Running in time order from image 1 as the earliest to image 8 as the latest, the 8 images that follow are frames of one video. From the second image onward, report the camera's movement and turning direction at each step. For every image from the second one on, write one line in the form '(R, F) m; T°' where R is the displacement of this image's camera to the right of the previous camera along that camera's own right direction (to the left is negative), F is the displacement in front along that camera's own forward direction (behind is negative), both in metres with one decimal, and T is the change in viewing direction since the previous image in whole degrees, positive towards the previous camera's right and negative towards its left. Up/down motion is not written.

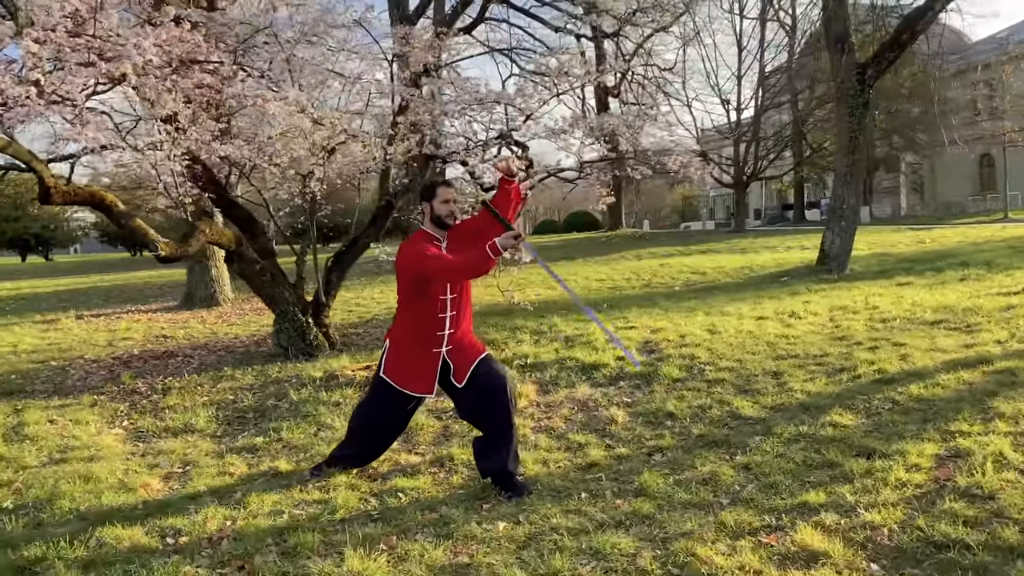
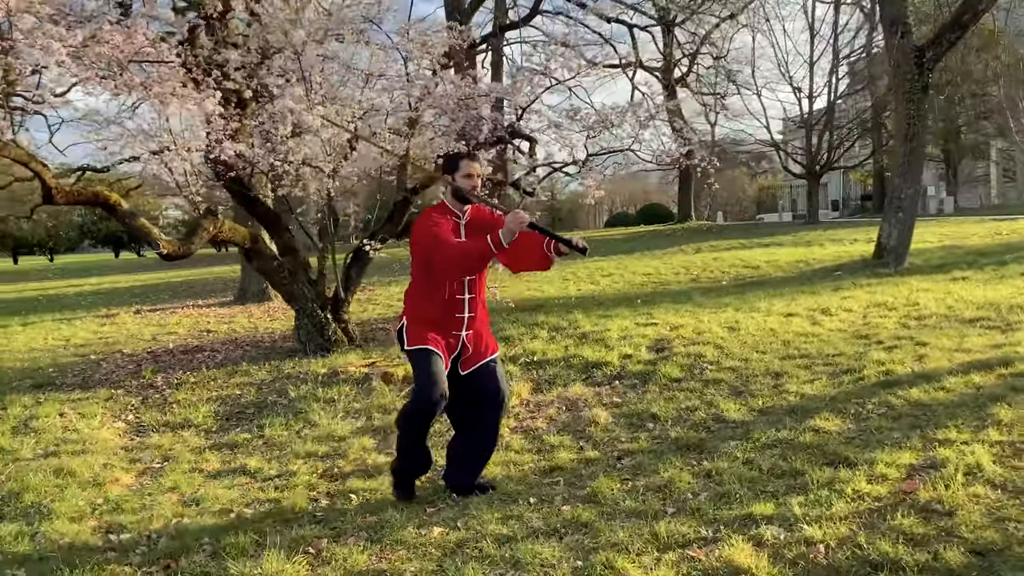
(+0.6, +0.1) m; -5°
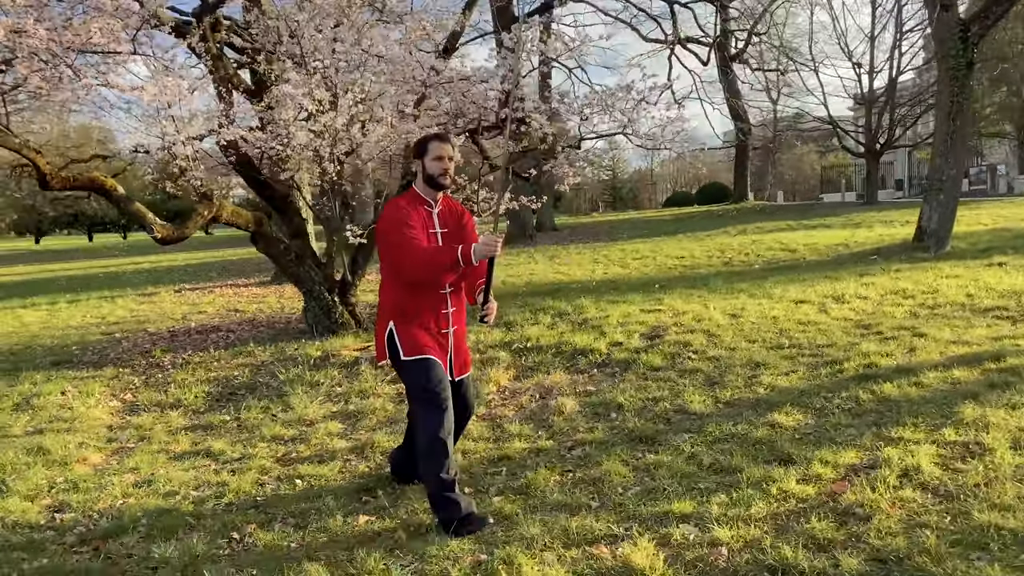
(+0.5, 0.0) m; -4°
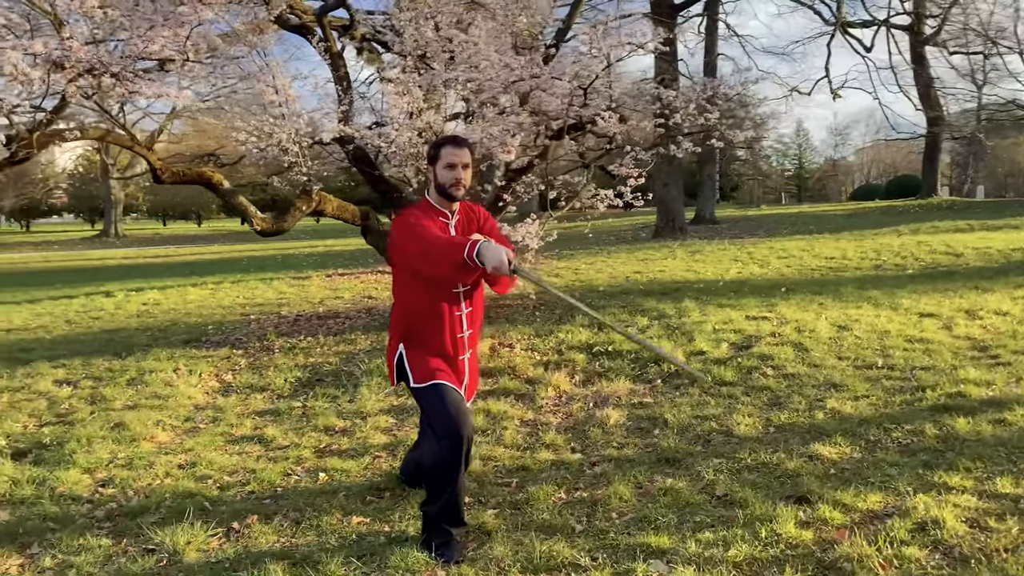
(+0.7, +0.2) m; -12°
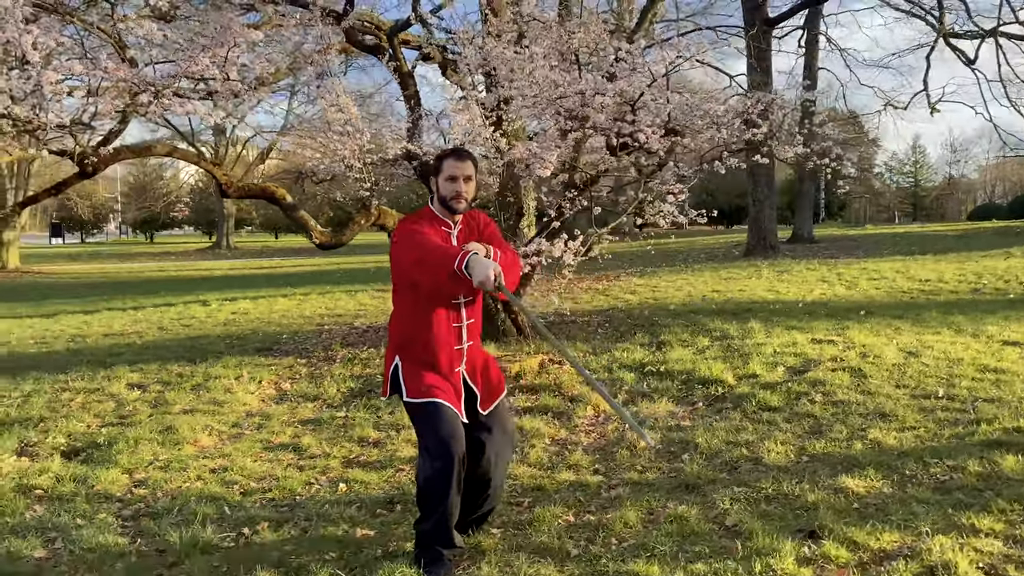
(+0.4, +0.1) m; -7°
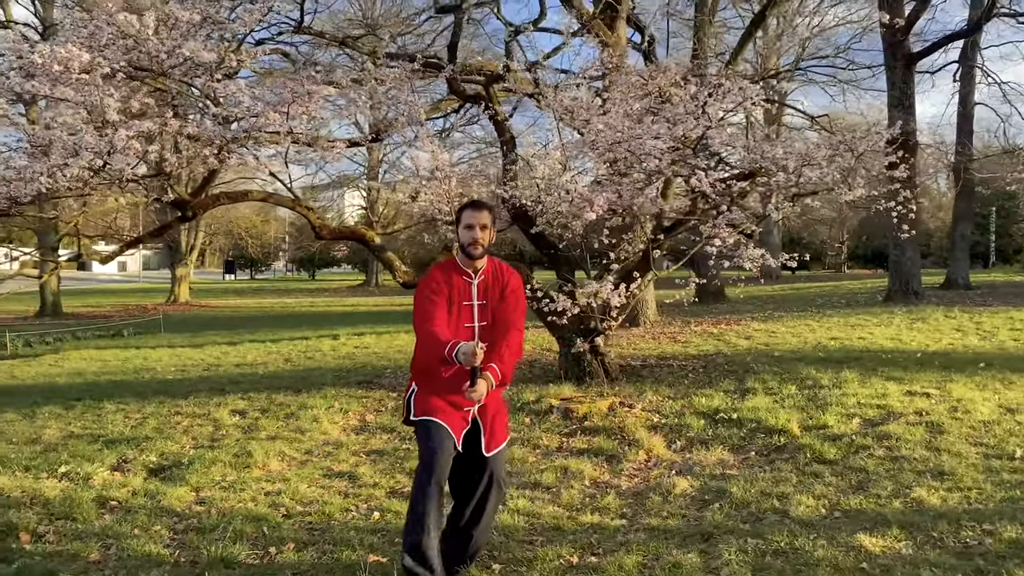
(+0.6, -0.1) m; -10°
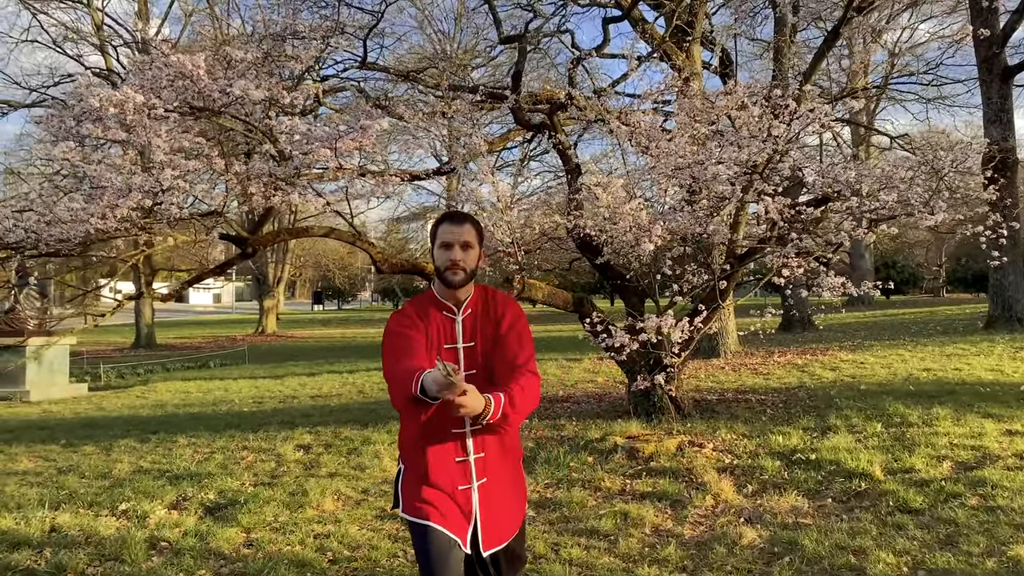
(+0.2, +0.2) m; -6°
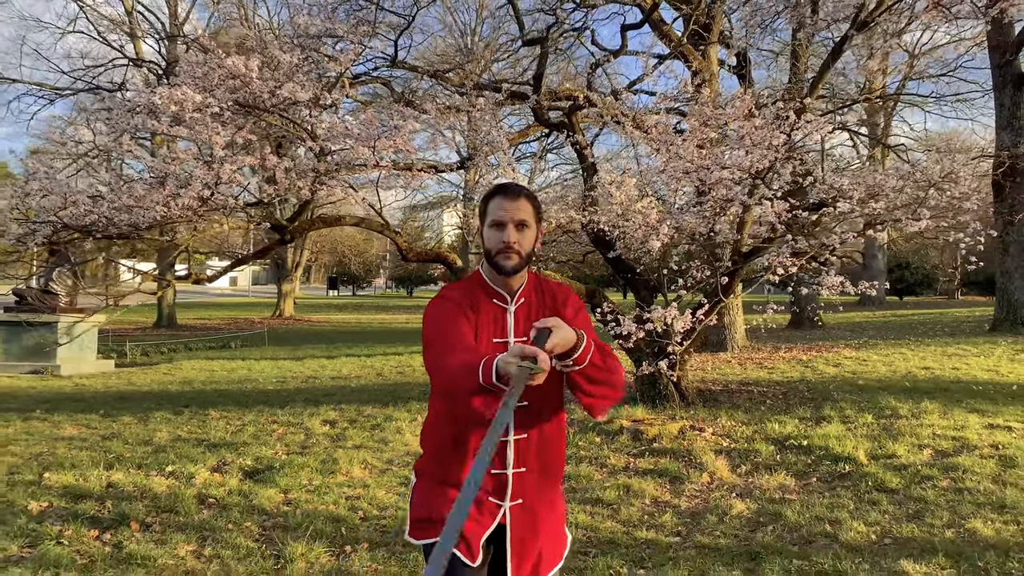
(0.0, -0.5) m; -1°
